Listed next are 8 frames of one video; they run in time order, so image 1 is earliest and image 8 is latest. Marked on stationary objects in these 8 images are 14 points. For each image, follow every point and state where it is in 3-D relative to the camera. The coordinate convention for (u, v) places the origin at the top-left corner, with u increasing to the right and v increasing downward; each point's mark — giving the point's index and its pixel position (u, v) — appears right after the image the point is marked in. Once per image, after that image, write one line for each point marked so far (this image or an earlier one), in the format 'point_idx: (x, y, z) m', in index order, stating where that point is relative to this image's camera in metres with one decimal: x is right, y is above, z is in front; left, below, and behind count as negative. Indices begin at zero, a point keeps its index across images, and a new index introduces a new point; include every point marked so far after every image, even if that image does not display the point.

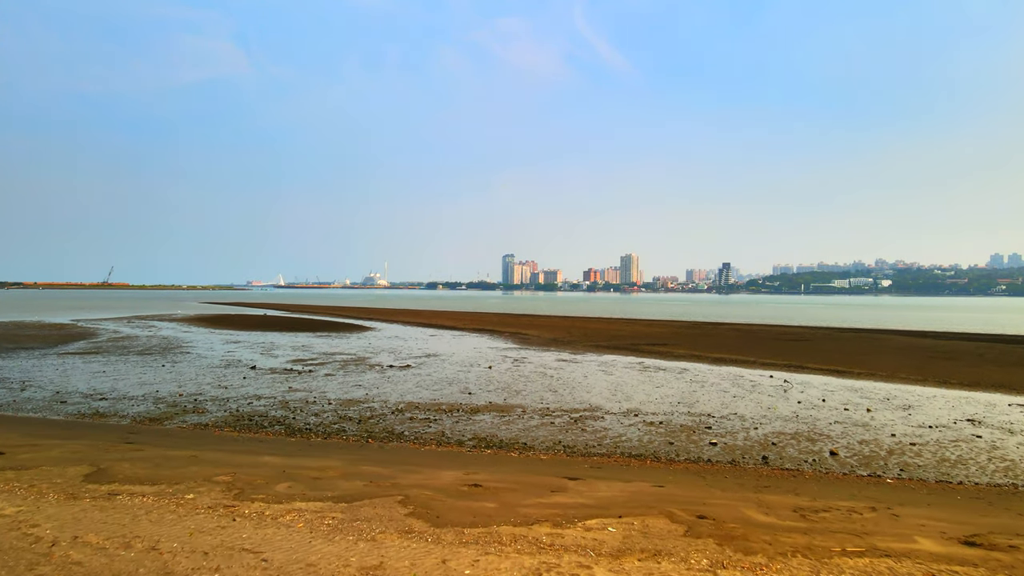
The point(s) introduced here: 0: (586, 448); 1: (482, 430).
0: (+0.8, -1.8, +8.1) m
1: (-0.4, -1.8, +9.3) m
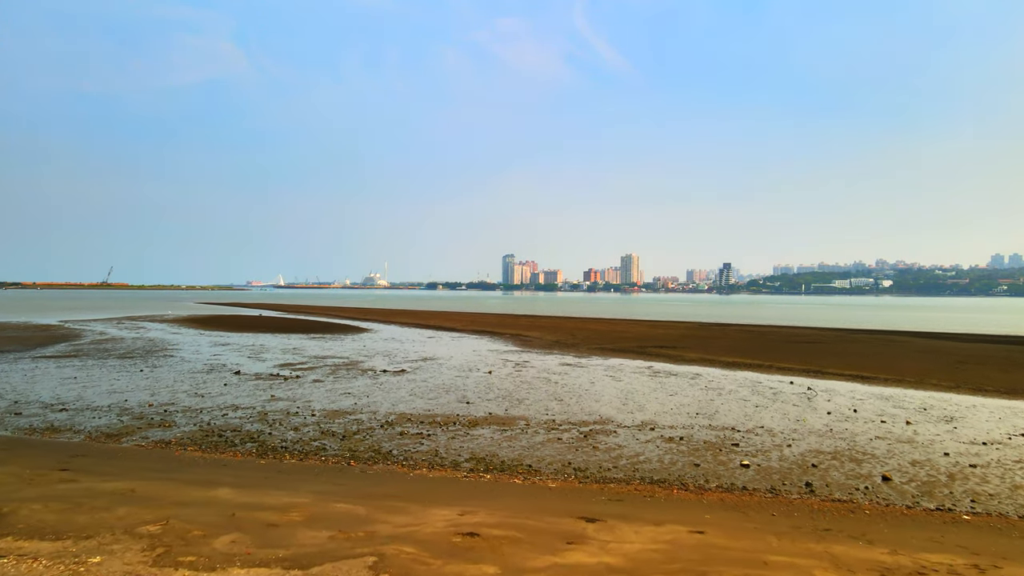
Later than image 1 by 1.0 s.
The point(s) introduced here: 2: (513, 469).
0: (+0.8, -1.8, +7.1) m
1: (-0.3, -1.8, +8.2) m
2: (0.0, -1.8, +7.1) m
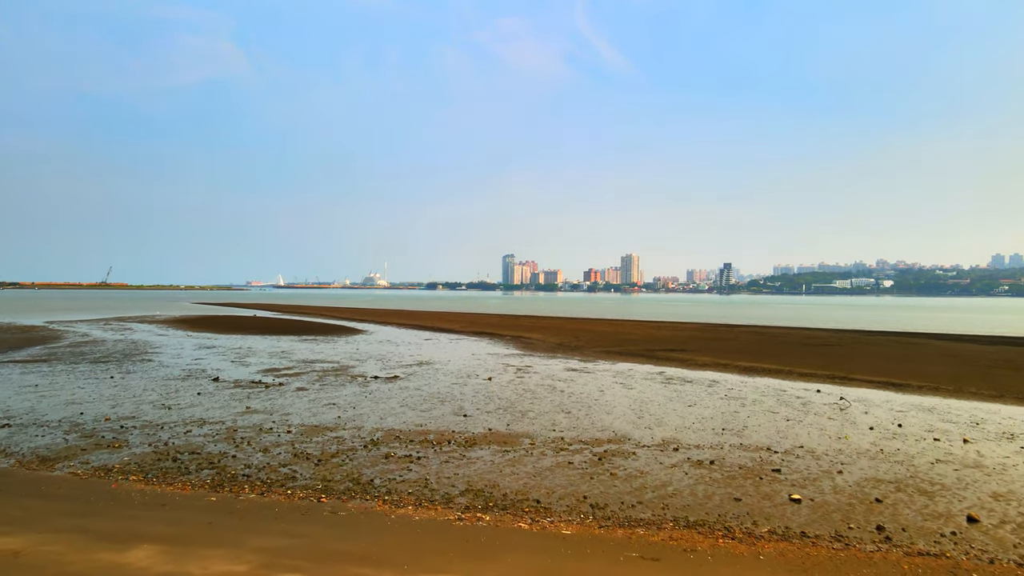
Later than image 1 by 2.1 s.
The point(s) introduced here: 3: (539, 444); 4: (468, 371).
0: (+0.9, -1.8, +5.8) m
1: (-0.3, -1.8, +6.9) m
2: (0.0, -1.8, +5.9) m
3: (+0.3, -1.8, +8.6) m
4: (-1.0, -1.9, +16.7) m
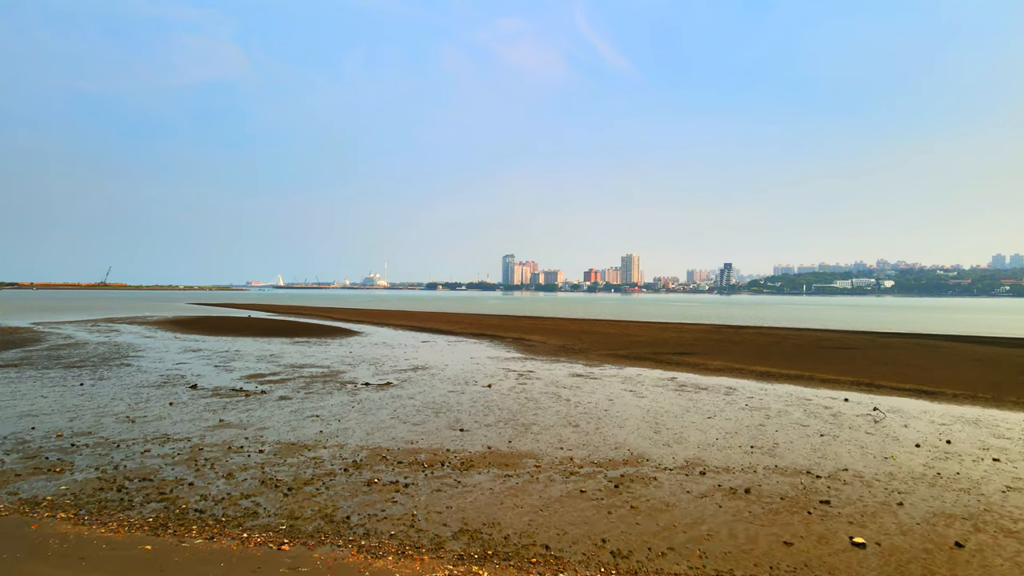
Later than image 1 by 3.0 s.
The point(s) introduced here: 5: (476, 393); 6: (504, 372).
0: (+0.9, -1.8, +4.7) m
1: (-0.3, -1.8, +5.9) m
2: (+0.1, -1.8, +4.8) m
3: (+0.3, -1.8, +7.5) m
4: (-1.0, -1.9, +15.6) m
5: (-0.6, -1.9, +13.3) m
6: (-0.2, -1.9, +16.5) m
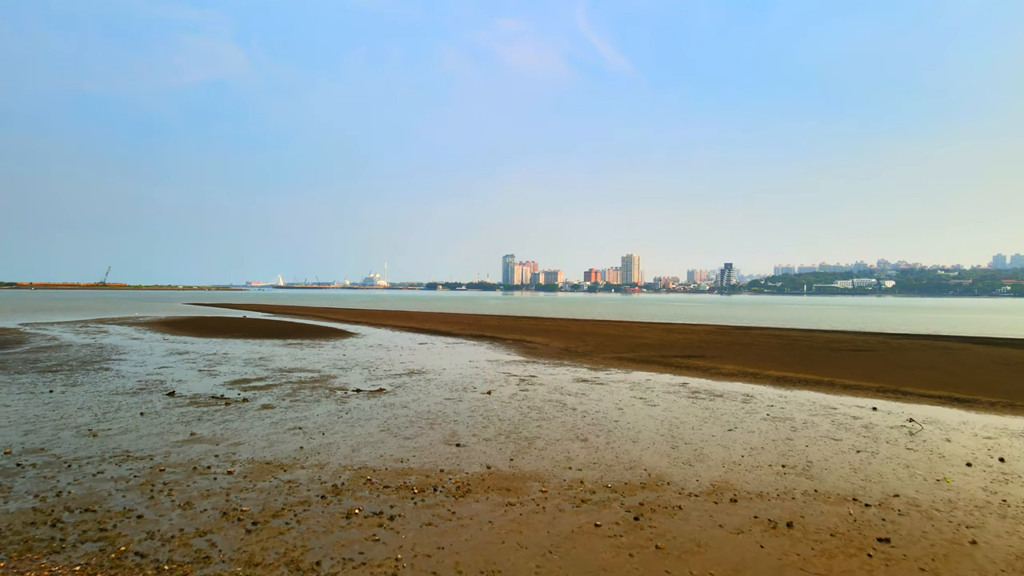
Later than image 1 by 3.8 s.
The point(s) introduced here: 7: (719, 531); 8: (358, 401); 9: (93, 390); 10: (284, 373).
0: (+0.9, -1.8, +3.8) m
1: (-0.3, -1.8, +4.9) m
2: (+0.1, -1.8, +3.9) m
3: (+0.4, -1.8, +6.6) m
4: (-0.9, -1.9, +14.7) m
5: (-0.6, -1.9, +12.3) m
6: (-0.2, -1.9, +15.5) m
7: (+1.6, -1.8, +5.5) m
8: (-2.6, -1.9, +12.3) m
9: (-7.5, -1.8, +13.2) m
10: (-5.1, -1.9, +16.4) m
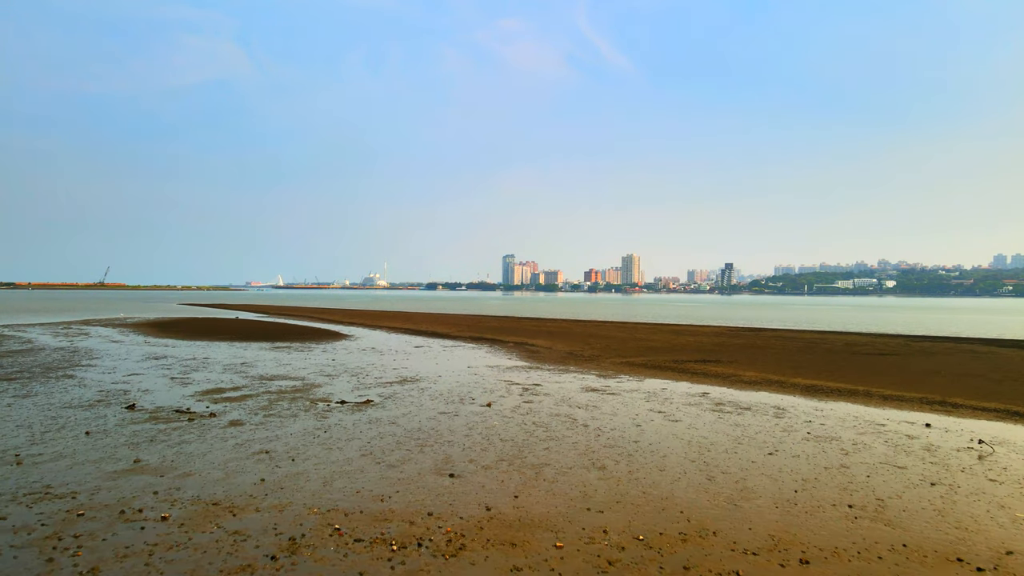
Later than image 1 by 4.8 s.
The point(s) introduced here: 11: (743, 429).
0: (+1.0, -1.8, +2.3) m
1: (-0.2, -1.8, +3.5) m
2: (+0.1, -1.7, +2.4) m
3: (+0.4, -1.8, +5.1) m
4: (-0.9, -1.9, +13.2) m
5: (-0.6, -1.9, +10.9) m
6: (-0.1, -1.9, +14.1) m
7: (+1.6, -1.8, +4.1) m
8: (-2.5, -1.9, +10.9) m
9: (-7.5, -1.8, +11.8) m
10: (-5.1, -1.9, +15.0) m
11: (+3.2, -1.9, +10.1) m
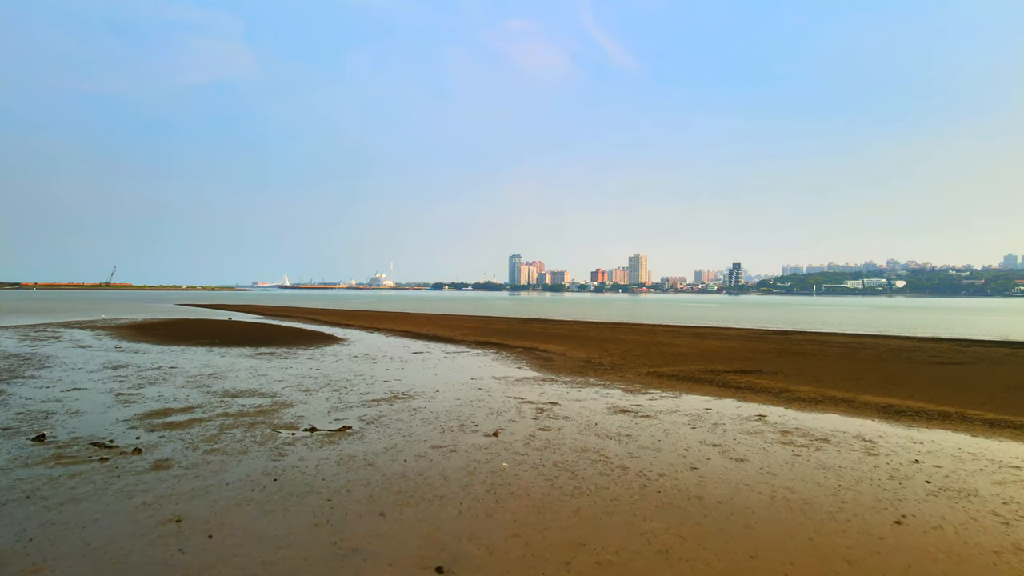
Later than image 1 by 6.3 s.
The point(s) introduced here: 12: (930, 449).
0: (+1.1, -1.7, -0.2) m
1: (-0.1, -1.8, +1.0) m
2: (+0.2, -1.7, -0.1) m
3: (+0.5, -1.8, +2.6) m
4: (-0.7, -1.9, +10.7) m
5: (-0.4, -1.9, +8.4) m
6: (+0.1, -1.8, +11.6) m
7: (+1.7, -1.8, +1.5) m
8: (-2.4, -1.9, +8.4) m
9: (-7.3, -1.8, +9.4) m
10: (-4.9, -1.9, +12.5) m
11: (+3.3, -1.9, +7.5) m
12: (+4.9, -1.9, +8.6) m
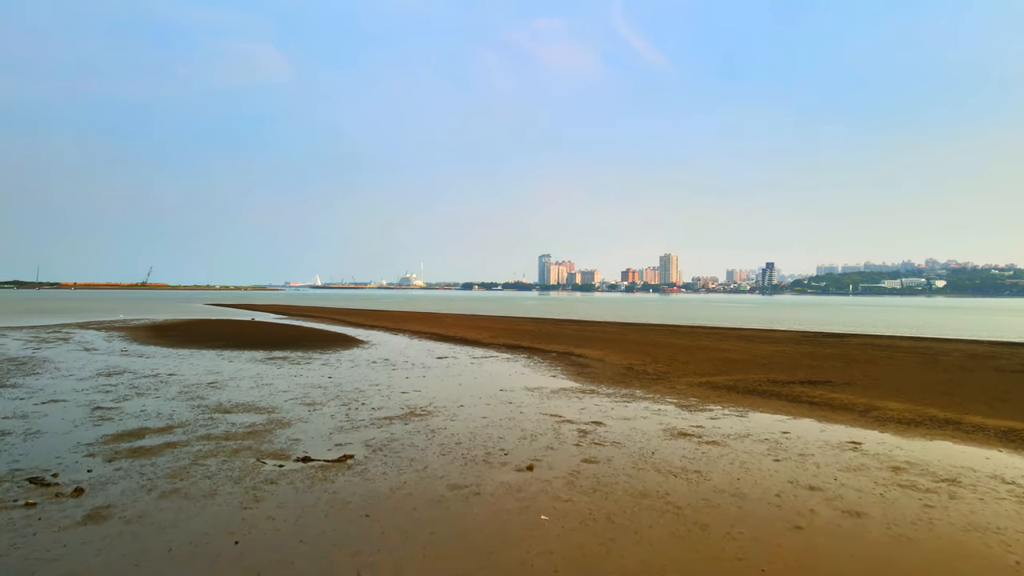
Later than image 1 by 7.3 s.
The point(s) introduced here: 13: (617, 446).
0: (+1.1, -1.7, -2.1) m
1: (-0.1, -1.7, -0.9) m
2: (+0.2, -1.7, -2.0) m
3: (+0.6, -1.8, +0.7) m
4: (-0.3, -1.8, +8.8) m
5: (-0.1, -1.8, +6.5) m
6: (+0.6, -1.8, +9.7) m
7: (+1.8, -1.8, -0.4) m
8: (-2.0, -1.8, +6.6) m
9: (-6.9, -1.8, +7.8) m
10: (-4.3, -1.9, +10.8) m
11: (+3.6, -1.9, +5.5) m
12: (+5.3, -1.9, +6.5) m
13: (+1.2, -1.8, +8.8) m
